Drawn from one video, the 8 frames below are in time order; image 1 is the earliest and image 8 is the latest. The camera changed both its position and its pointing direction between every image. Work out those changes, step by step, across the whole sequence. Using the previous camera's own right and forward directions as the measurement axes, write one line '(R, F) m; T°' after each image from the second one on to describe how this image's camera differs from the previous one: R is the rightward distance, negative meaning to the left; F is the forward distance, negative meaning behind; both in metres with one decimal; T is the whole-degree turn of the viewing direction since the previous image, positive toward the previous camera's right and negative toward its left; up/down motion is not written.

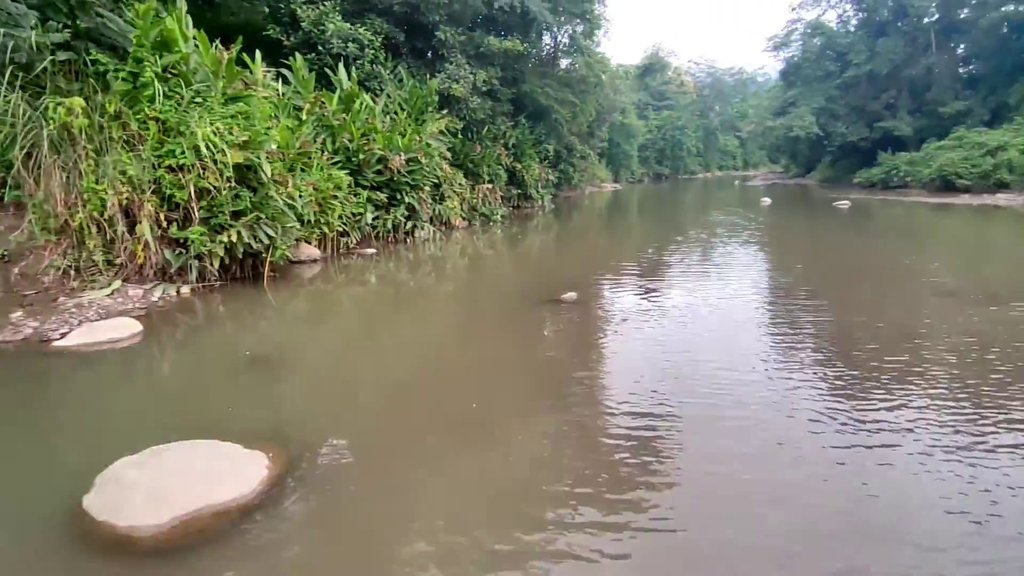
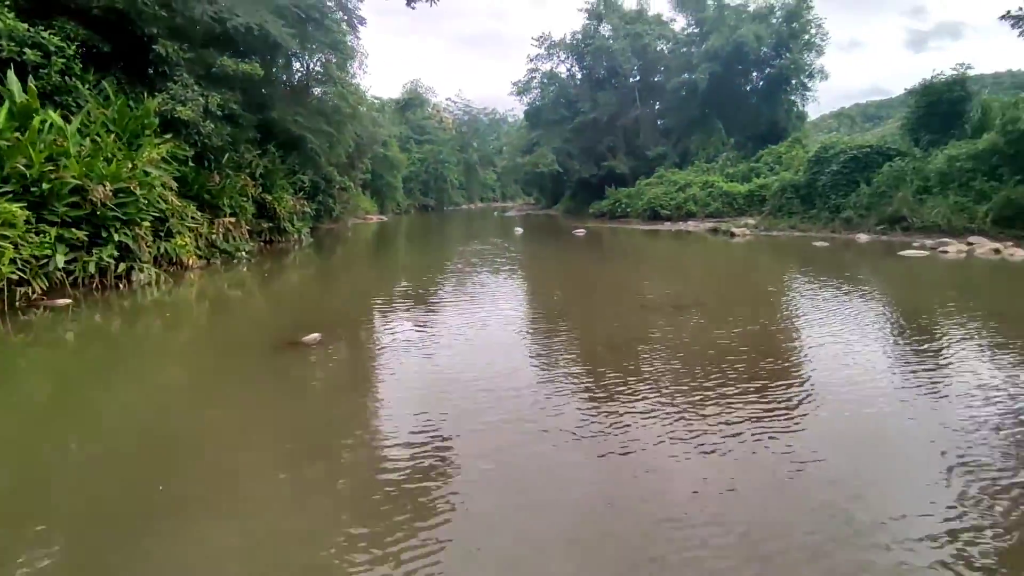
(+0.3, 0.0) m; +22°
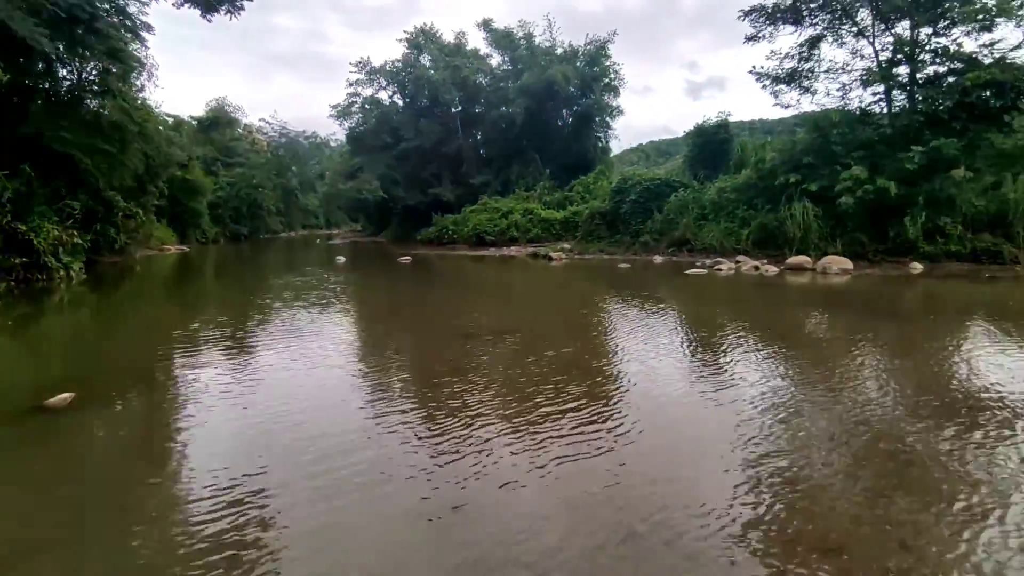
(+0.2, +0.1) m; +16°
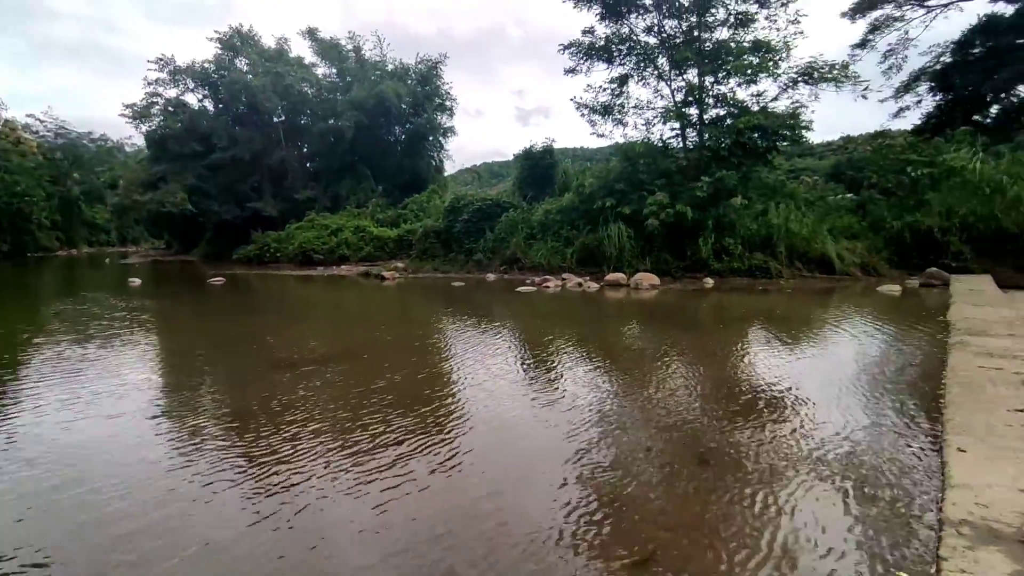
(+0.1, +0.1) m; +16°
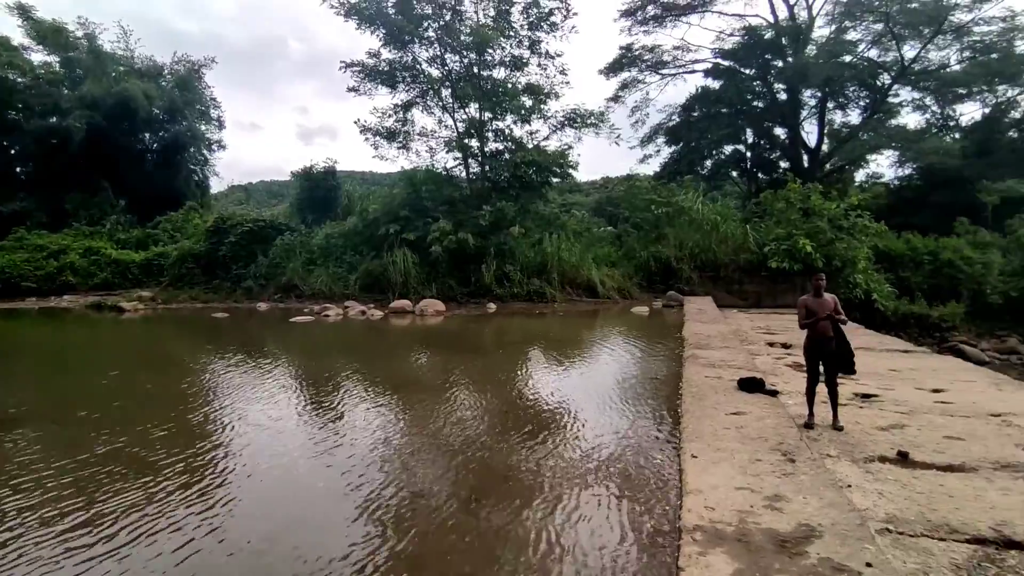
(+0.1, +0.2) m; +21°
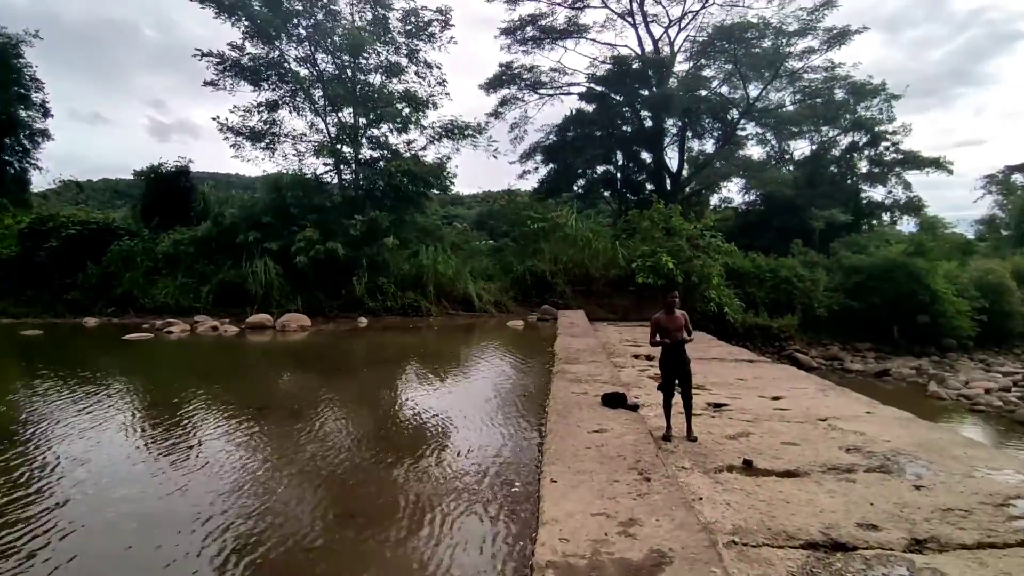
(+0.1, +0.2) m; +12°
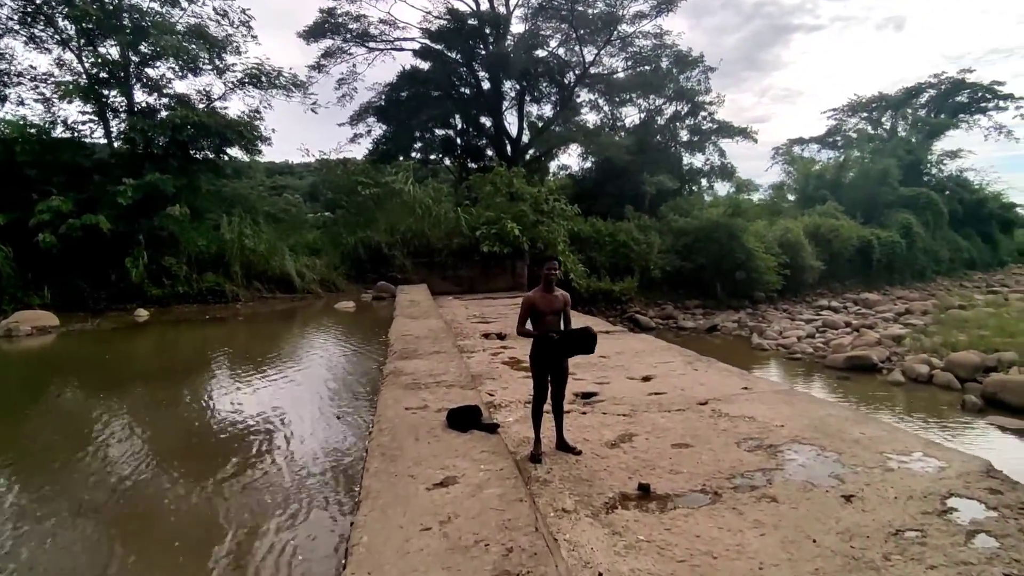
(+0.2, +1.1) m; +15°
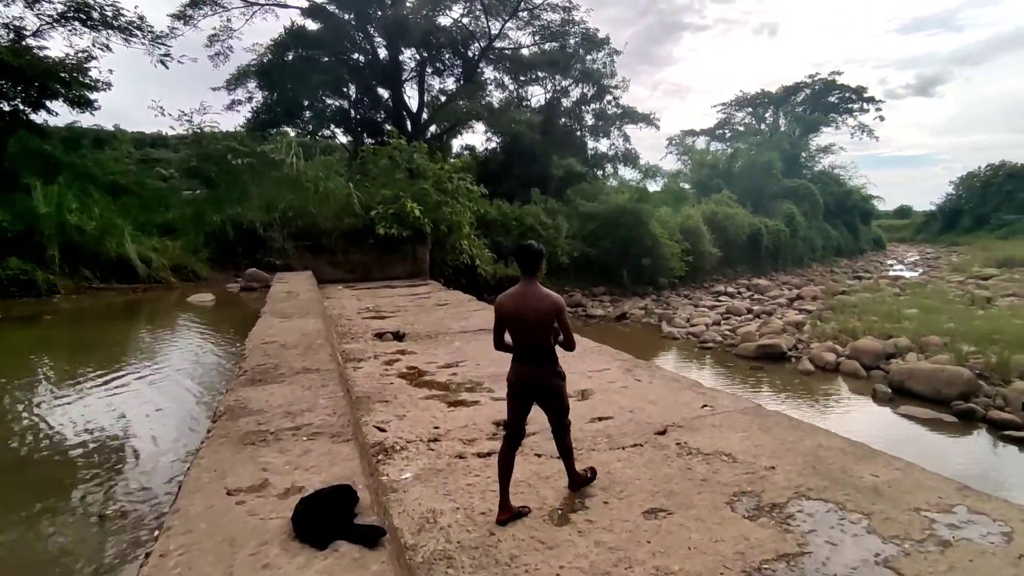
(0.0, +1.1) m; +10°
